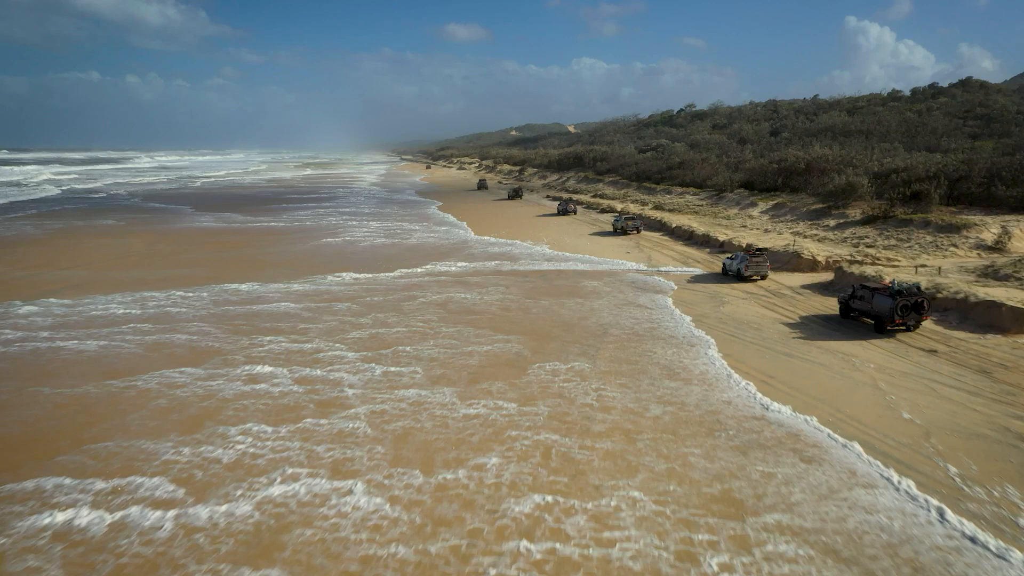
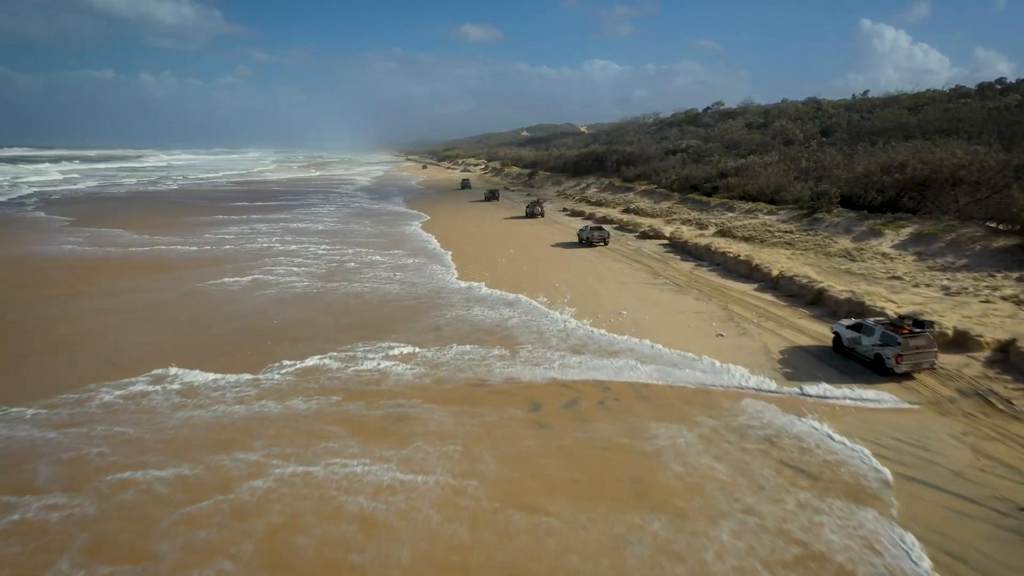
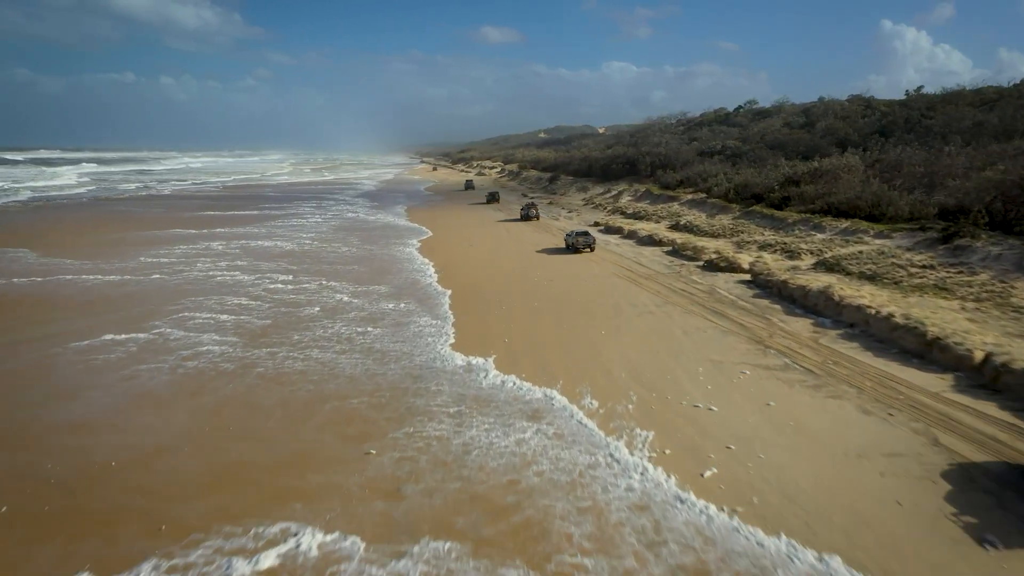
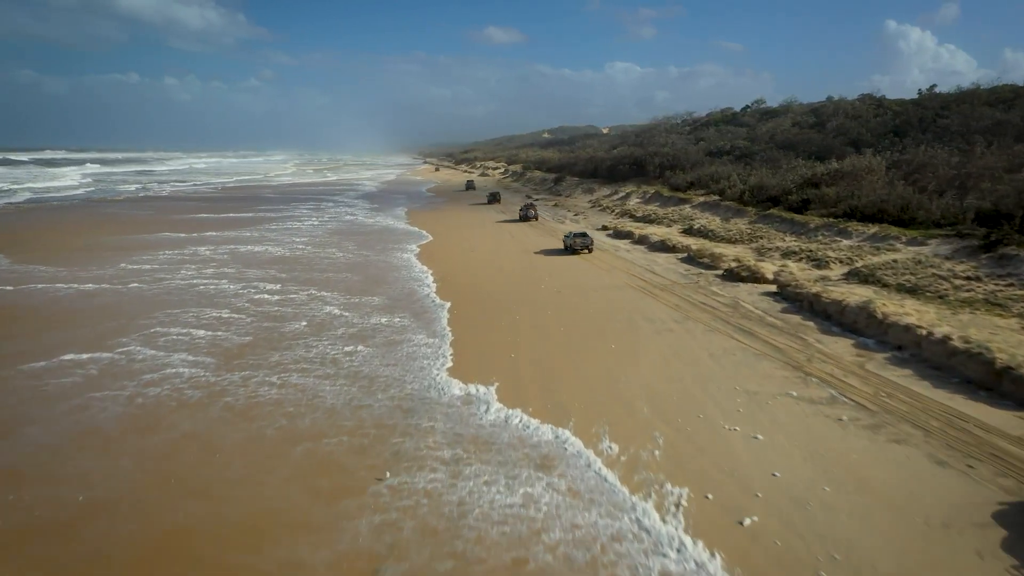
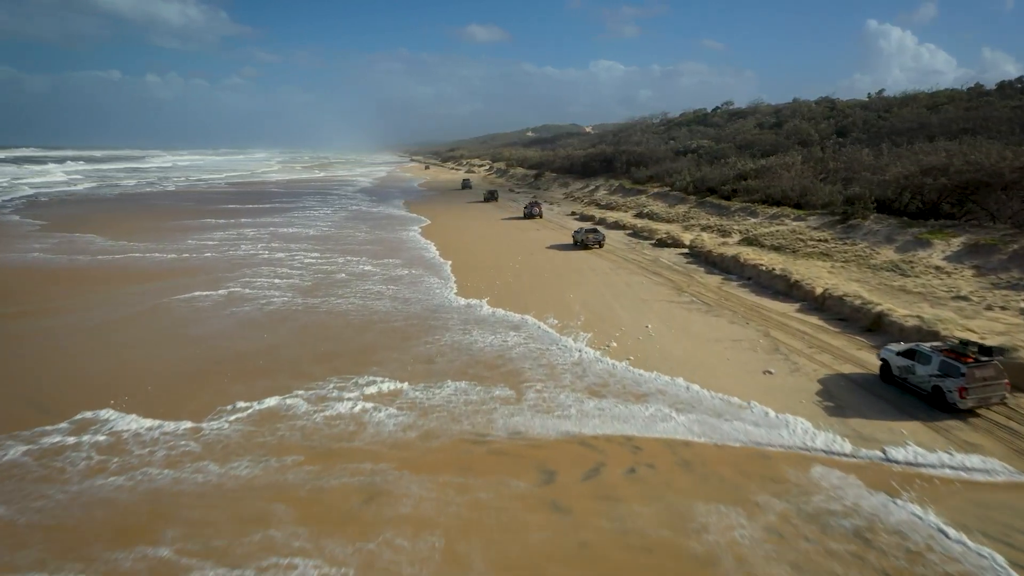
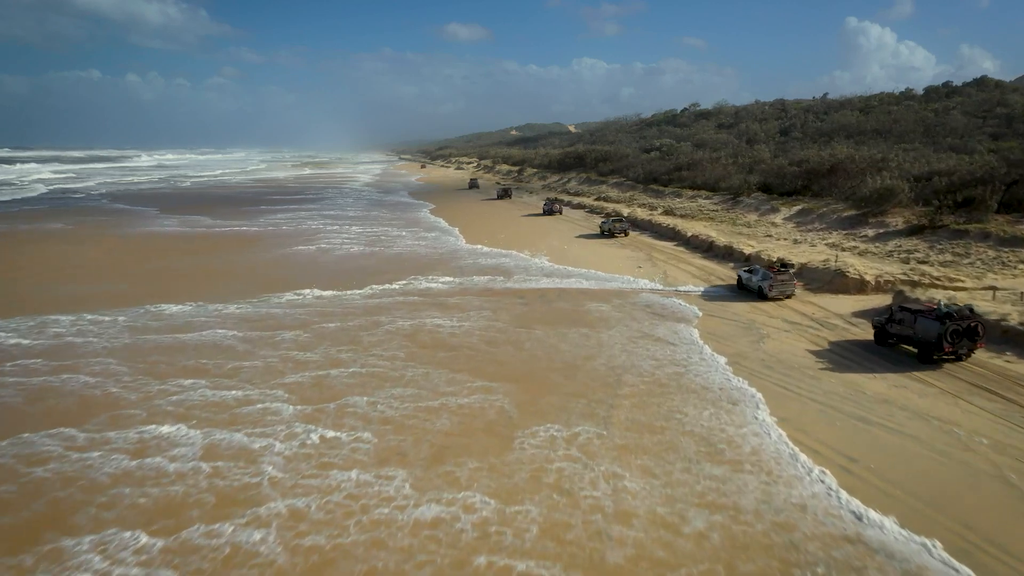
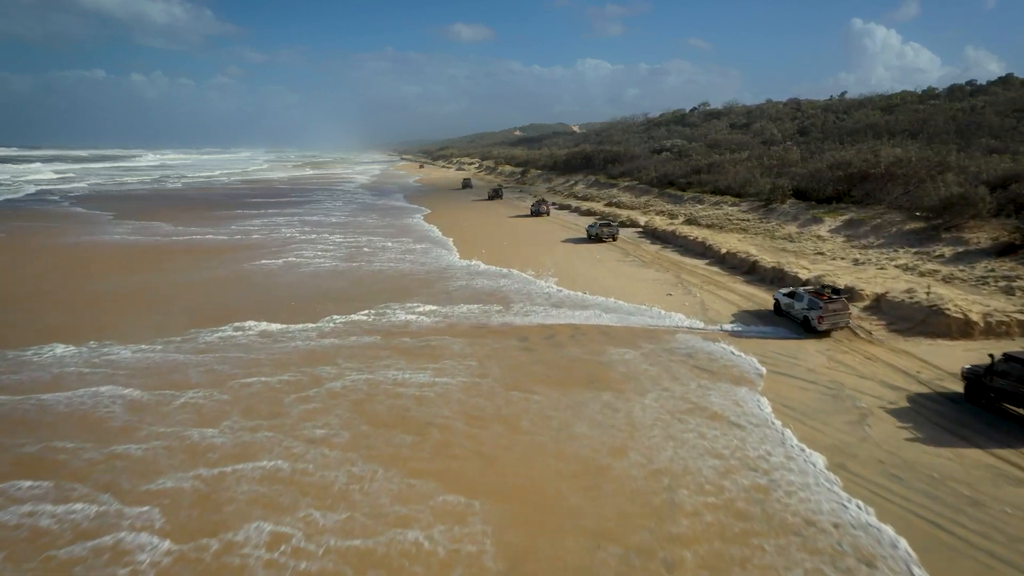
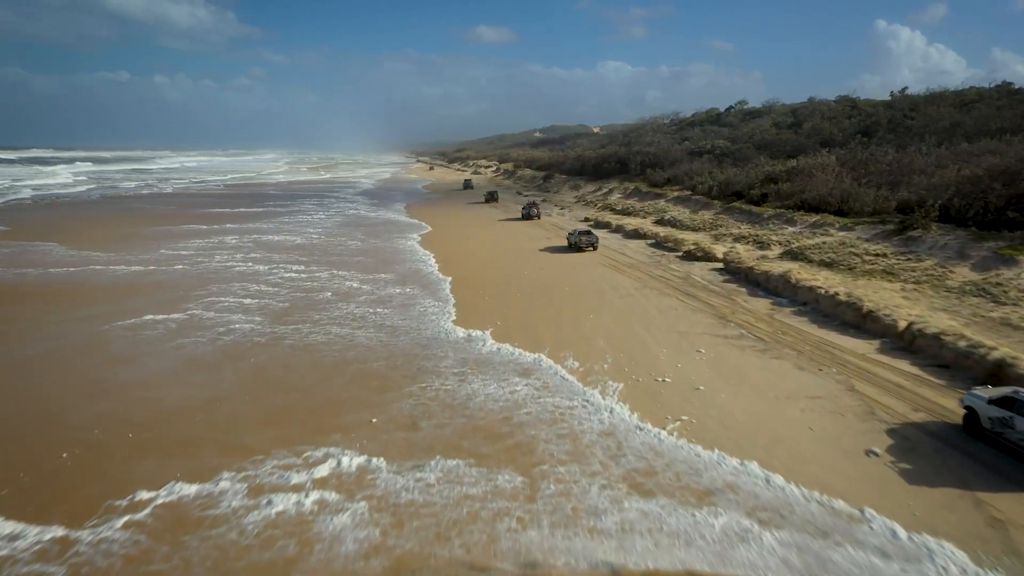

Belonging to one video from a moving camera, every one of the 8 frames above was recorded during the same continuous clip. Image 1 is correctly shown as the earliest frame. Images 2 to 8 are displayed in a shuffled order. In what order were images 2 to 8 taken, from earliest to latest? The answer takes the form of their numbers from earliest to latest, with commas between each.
6, 7, 2, 5, 8, 3, 4
